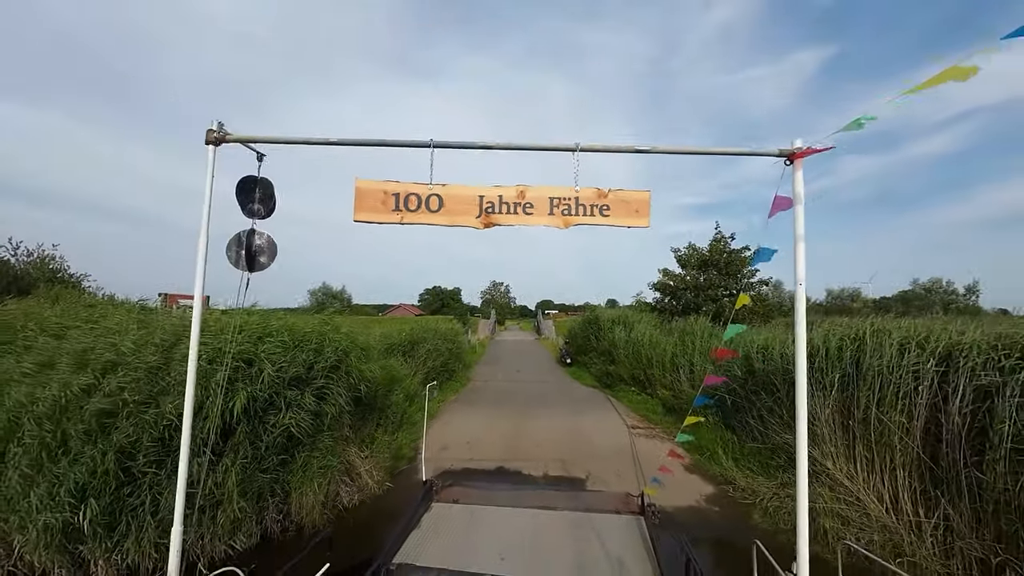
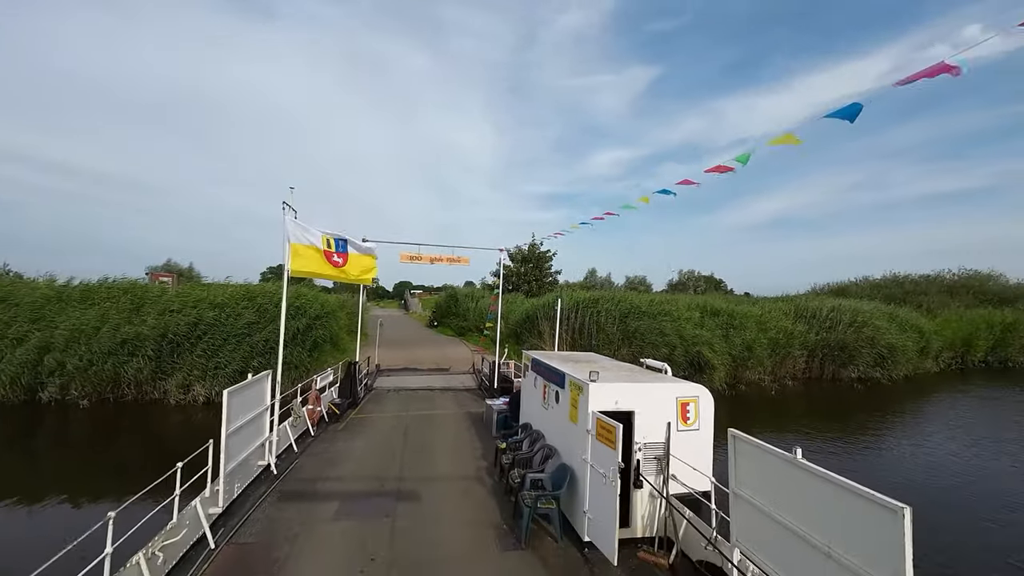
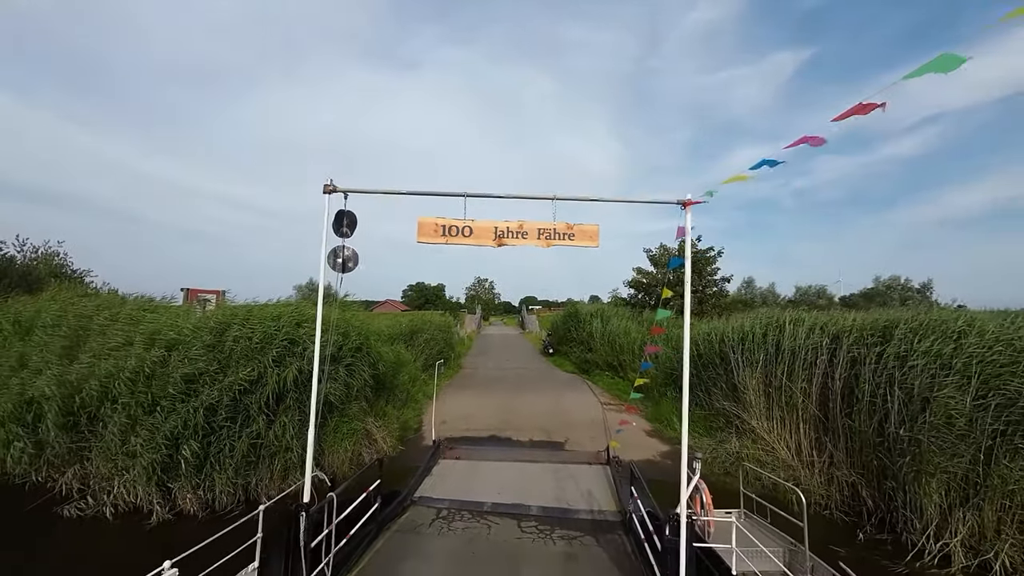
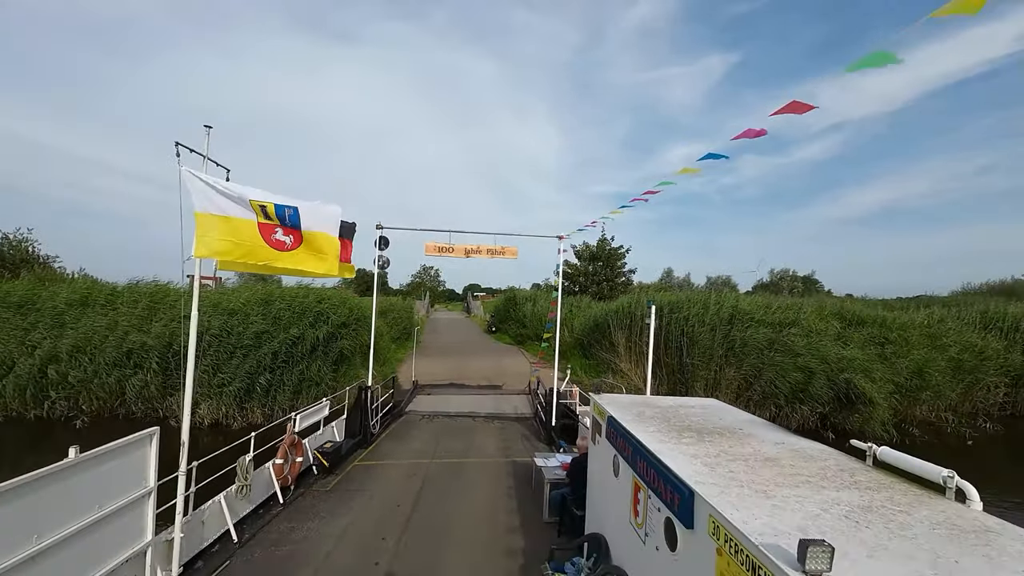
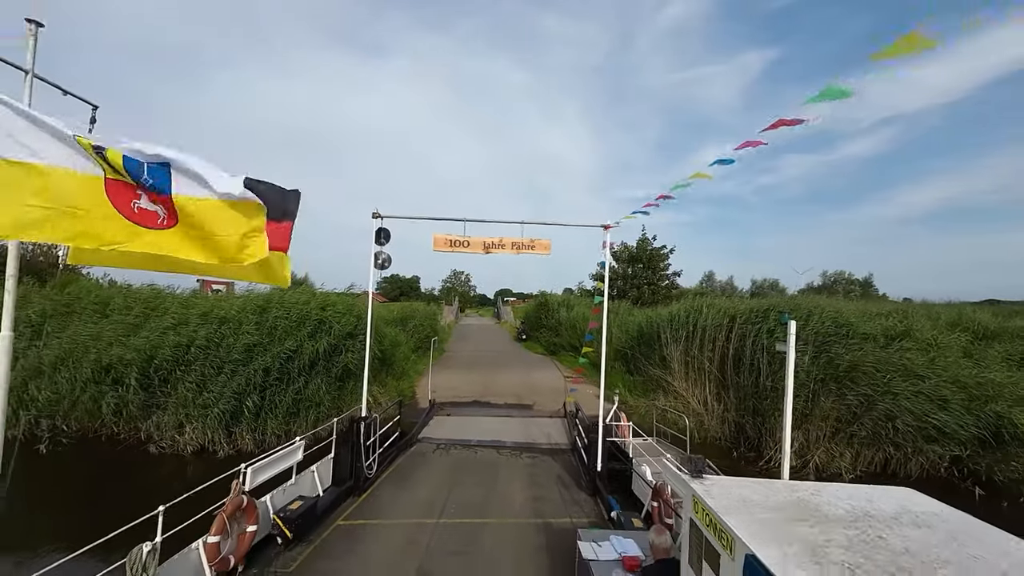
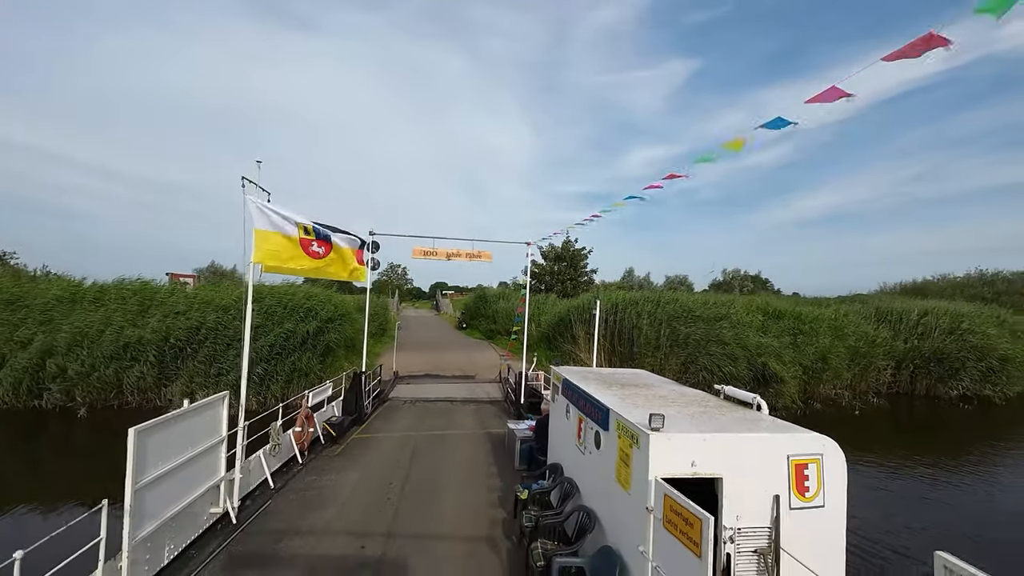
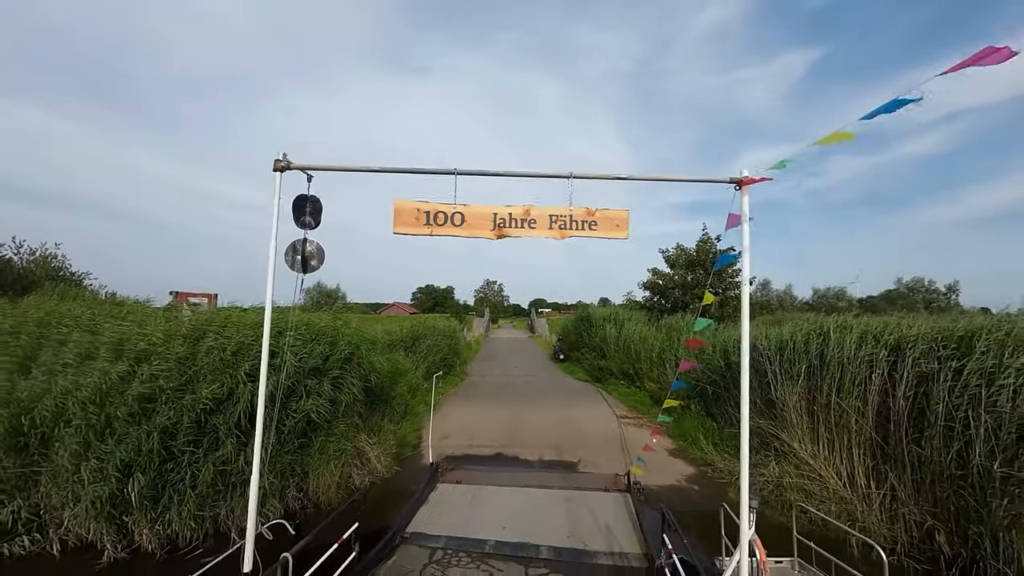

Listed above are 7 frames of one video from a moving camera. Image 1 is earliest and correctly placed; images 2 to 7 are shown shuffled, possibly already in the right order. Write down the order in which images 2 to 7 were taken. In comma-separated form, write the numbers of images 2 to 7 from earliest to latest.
7, 3, 5, 4, 6, 2
